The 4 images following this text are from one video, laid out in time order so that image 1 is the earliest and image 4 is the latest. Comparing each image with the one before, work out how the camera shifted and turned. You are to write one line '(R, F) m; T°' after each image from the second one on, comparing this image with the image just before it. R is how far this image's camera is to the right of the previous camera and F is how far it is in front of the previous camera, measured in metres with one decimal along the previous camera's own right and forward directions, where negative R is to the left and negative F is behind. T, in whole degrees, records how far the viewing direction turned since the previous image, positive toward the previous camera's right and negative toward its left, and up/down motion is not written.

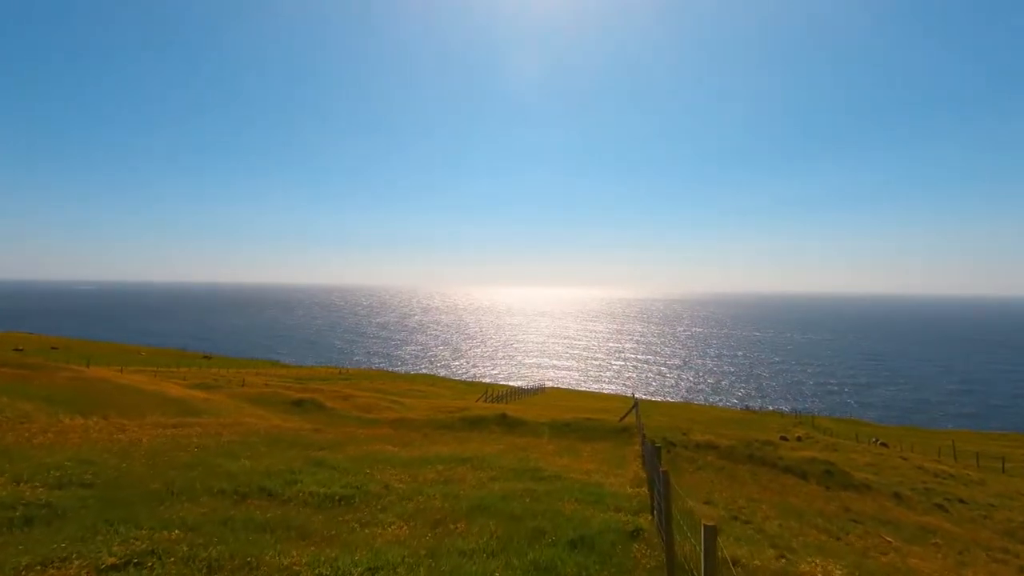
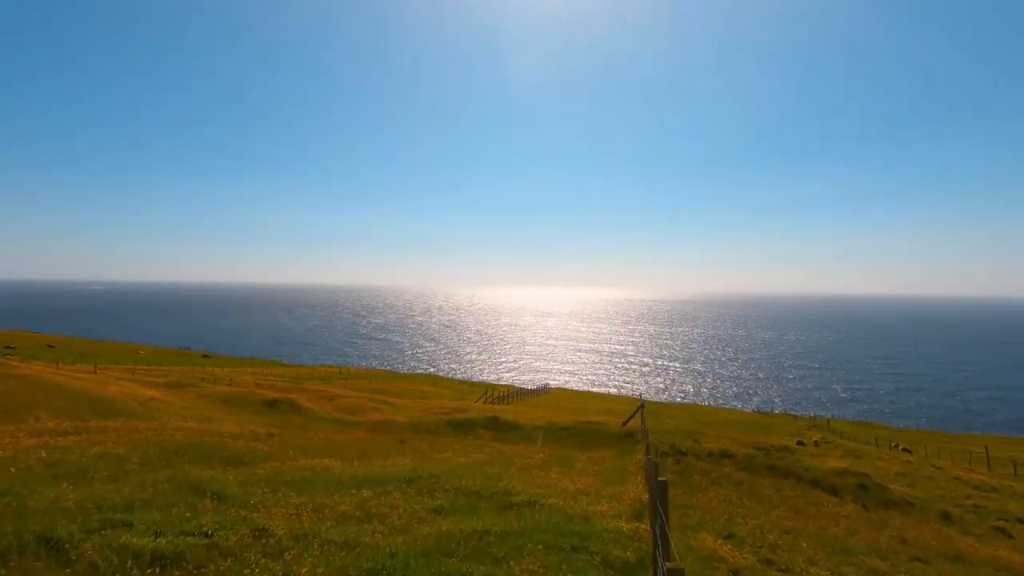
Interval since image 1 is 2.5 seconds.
(+1.6, +5.0) m; -1°
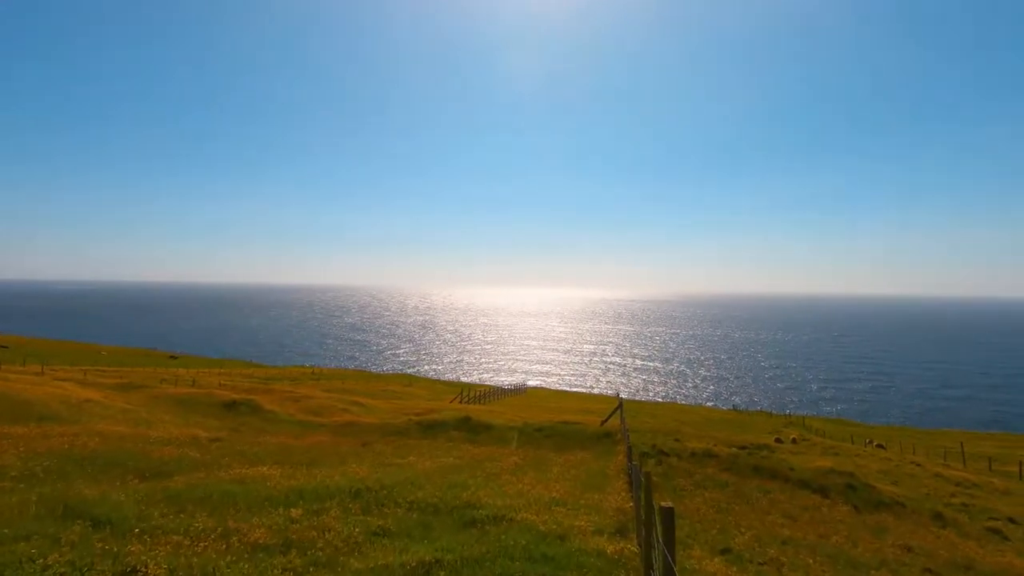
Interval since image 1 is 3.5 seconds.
(+0.4, +2.3) m; +2°
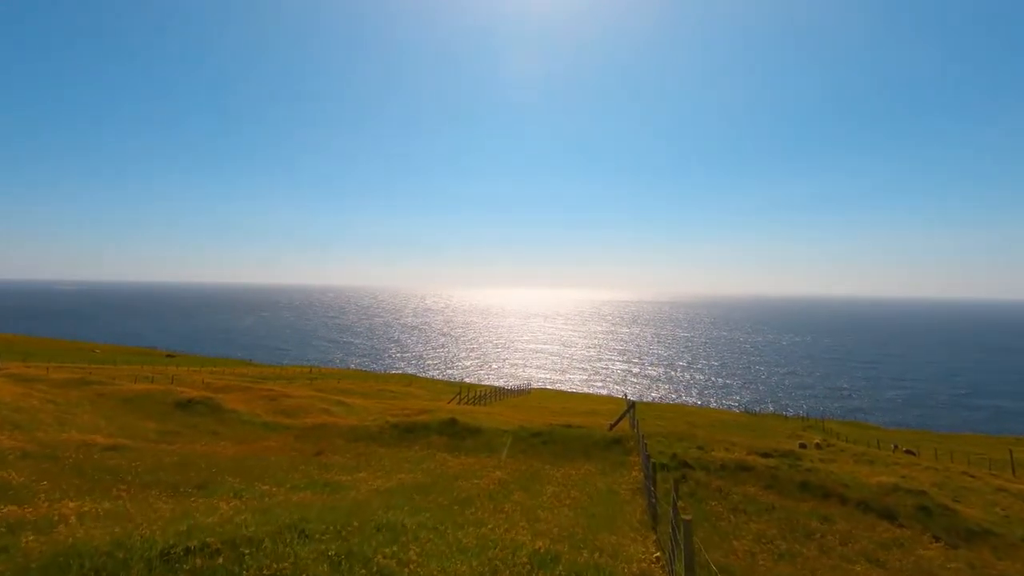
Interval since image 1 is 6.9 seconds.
(+1.0, +6.3) m; -1°
